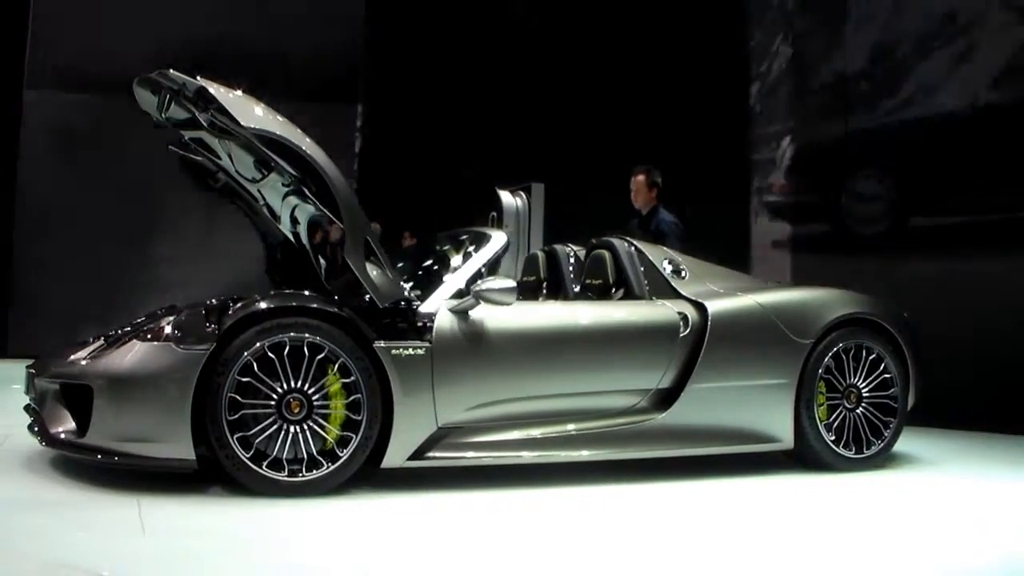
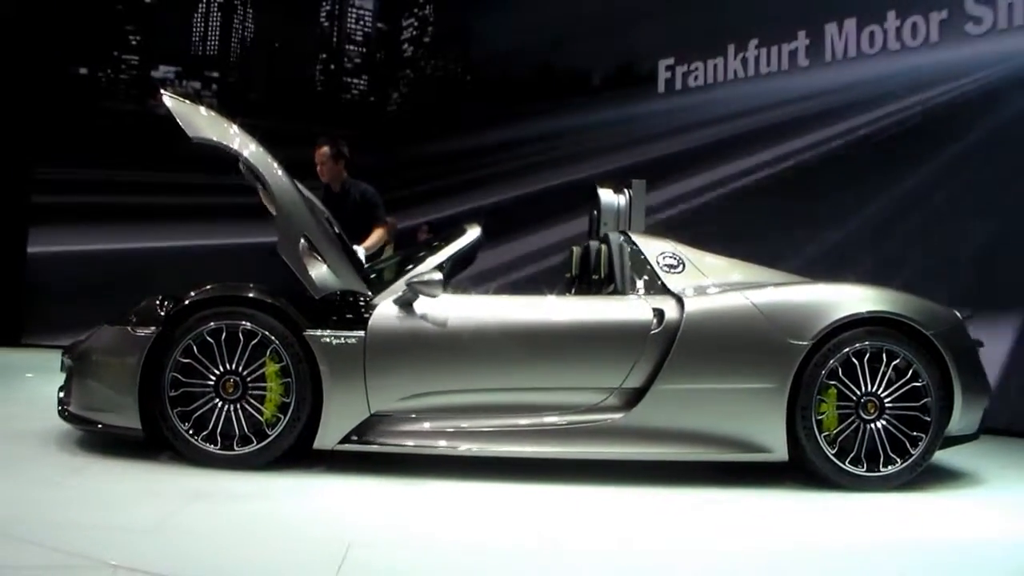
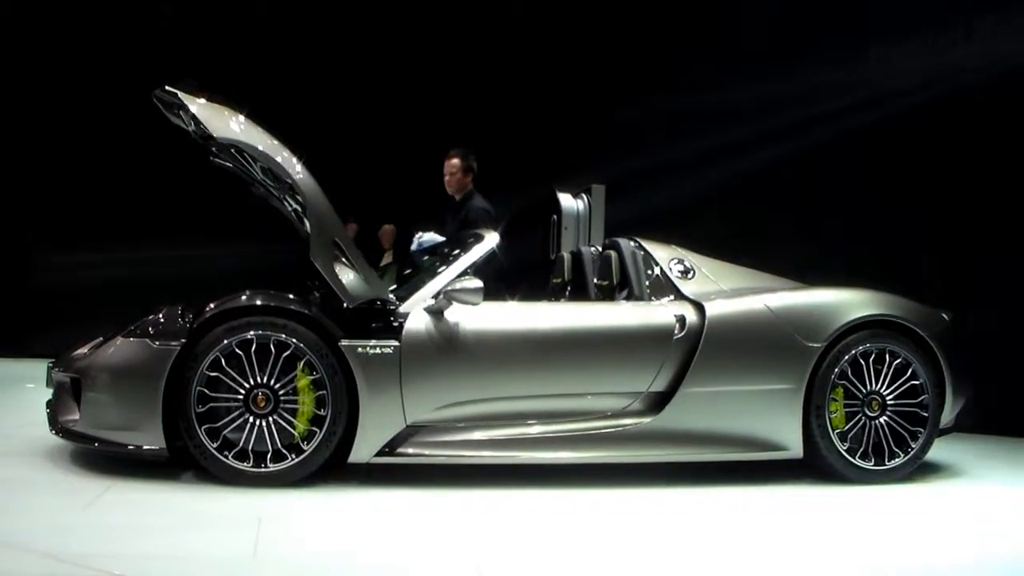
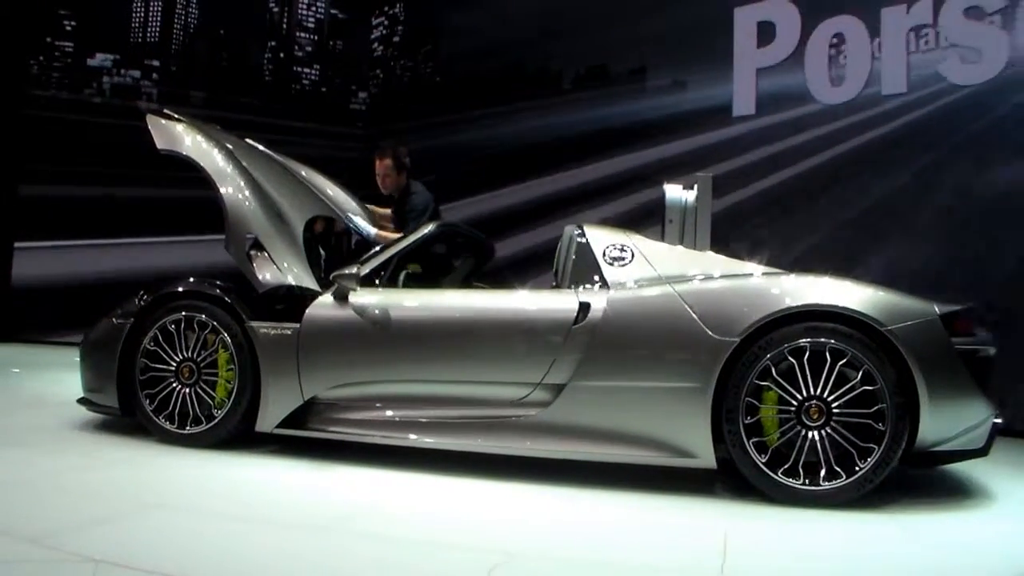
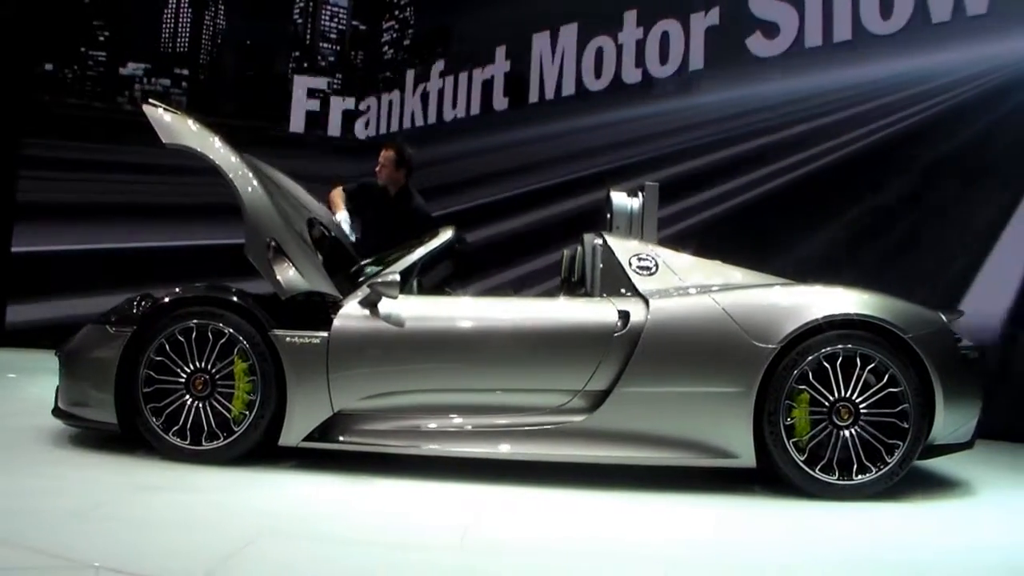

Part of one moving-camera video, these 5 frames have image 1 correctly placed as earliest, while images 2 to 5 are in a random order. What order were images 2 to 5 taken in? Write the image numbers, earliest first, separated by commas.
3, 2, 5, 4
